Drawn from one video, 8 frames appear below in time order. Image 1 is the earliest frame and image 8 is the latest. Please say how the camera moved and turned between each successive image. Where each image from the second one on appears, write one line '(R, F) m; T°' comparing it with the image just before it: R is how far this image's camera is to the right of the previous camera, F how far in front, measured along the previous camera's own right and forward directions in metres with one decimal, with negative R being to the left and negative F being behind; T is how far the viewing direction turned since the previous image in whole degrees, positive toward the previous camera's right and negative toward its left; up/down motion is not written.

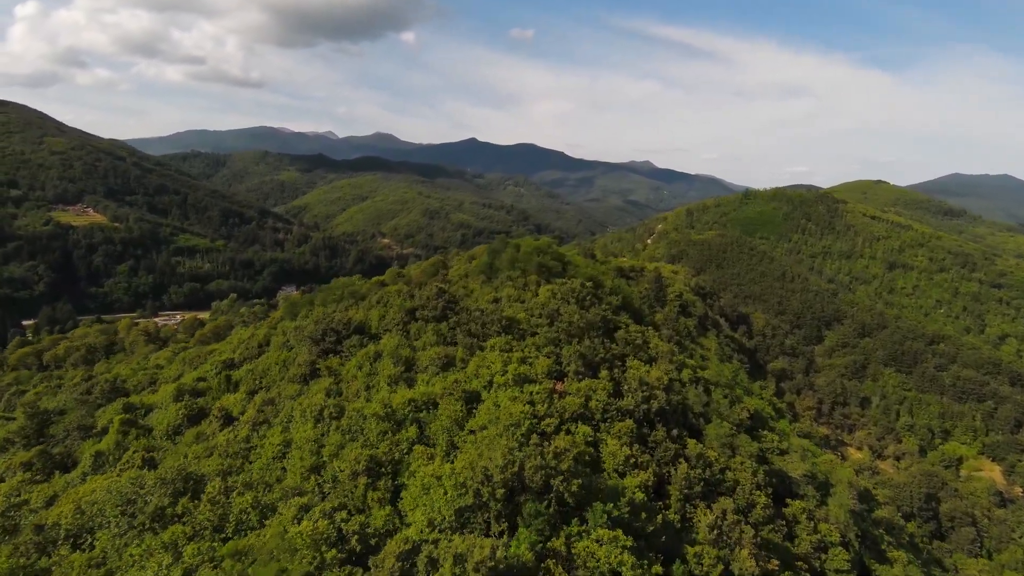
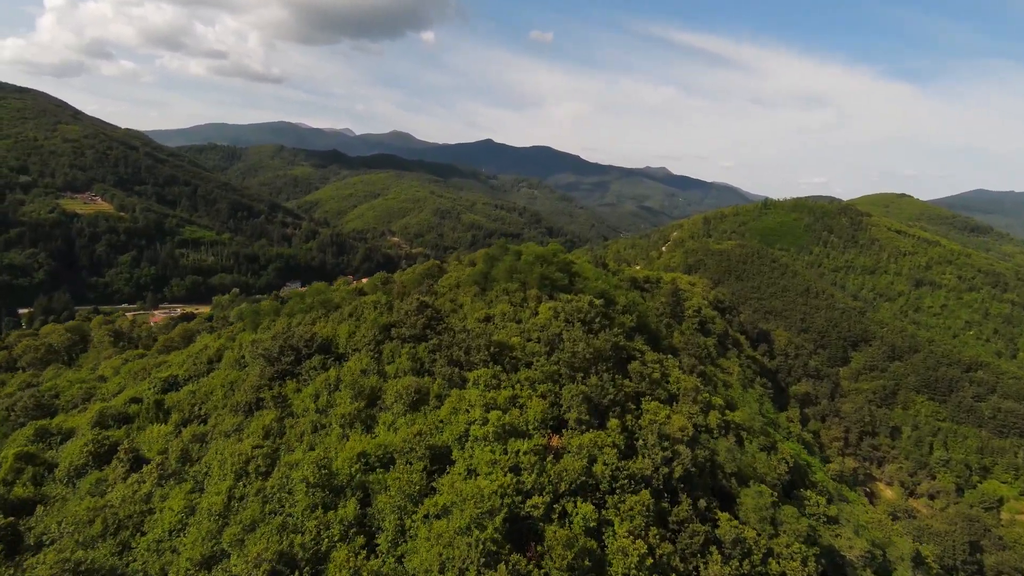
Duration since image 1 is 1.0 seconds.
(+0.7, +4.5) m; -1°
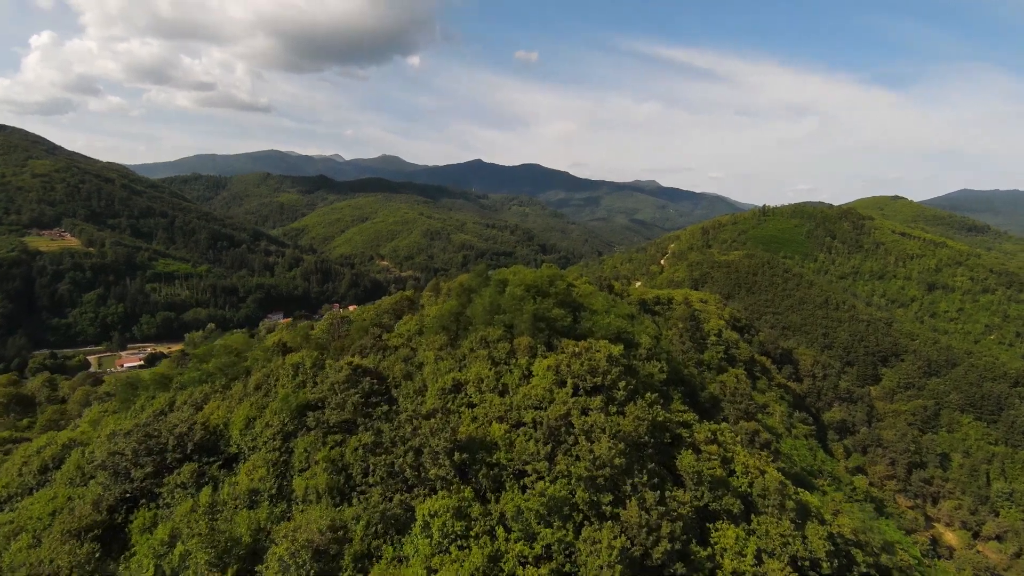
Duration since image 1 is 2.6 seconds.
(+0.6, +7.9) m; +1°
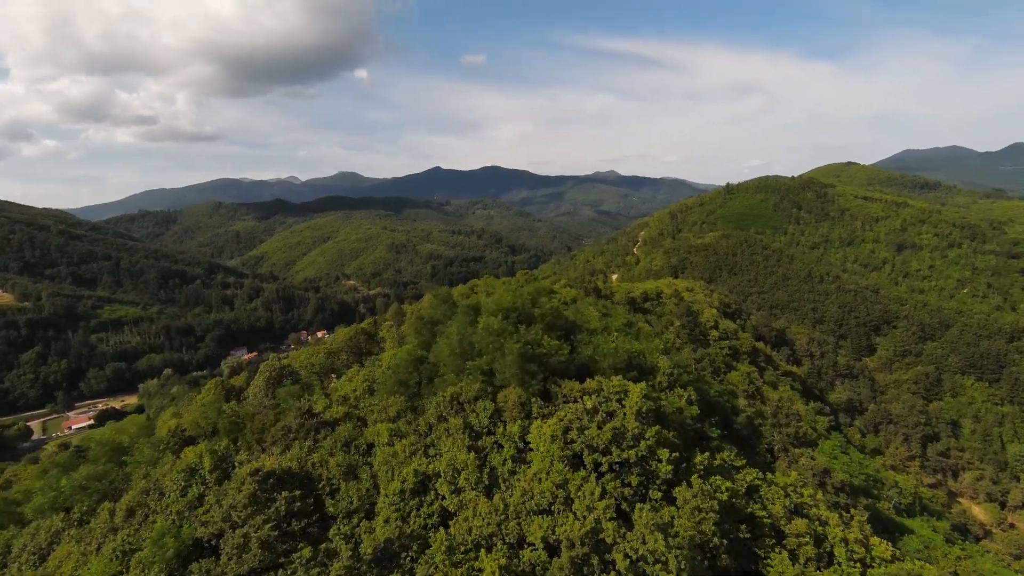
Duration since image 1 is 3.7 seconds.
(+0.1, +5.1) m; +3°
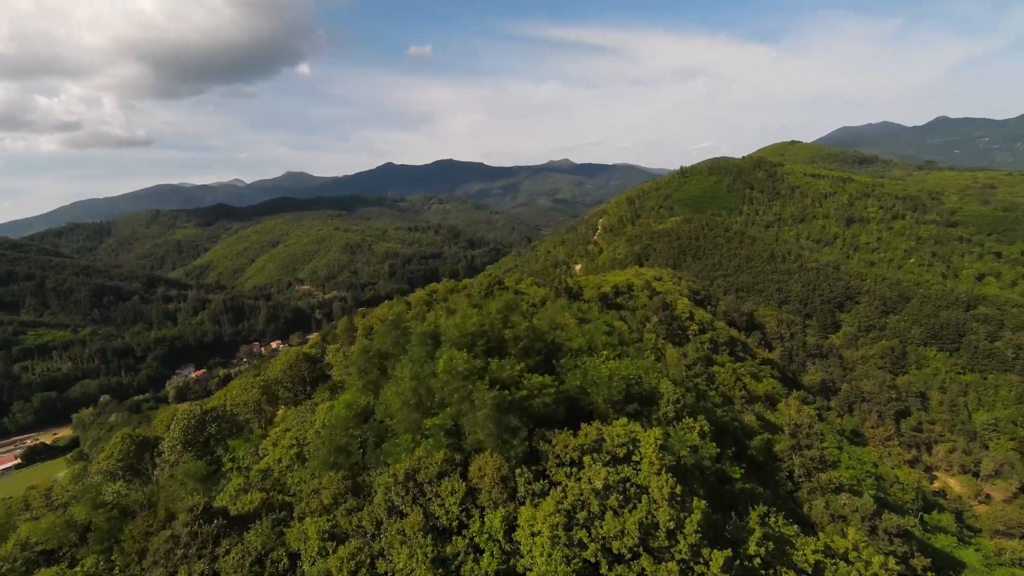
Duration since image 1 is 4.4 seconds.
(-0.1, +3.5) m; +4°
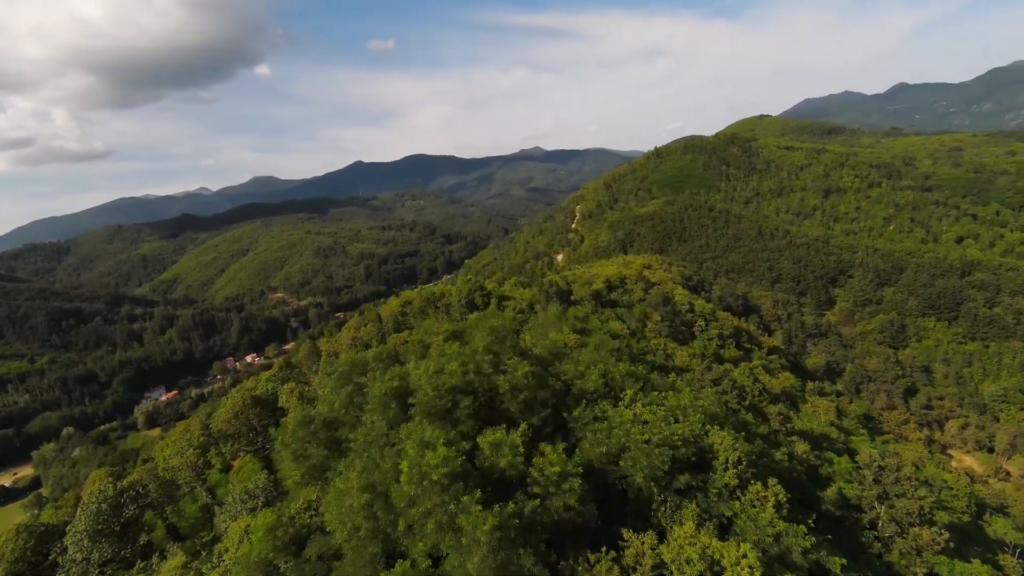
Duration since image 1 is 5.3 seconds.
(-0.2, +4.1) m; +2°
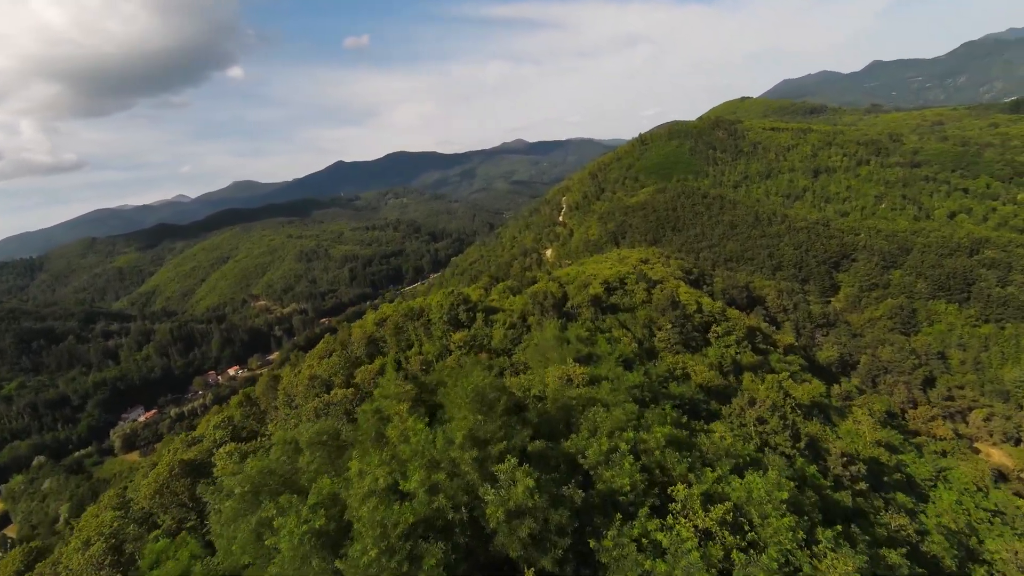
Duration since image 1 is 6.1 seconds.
(0.0, +4.1) m; +1°
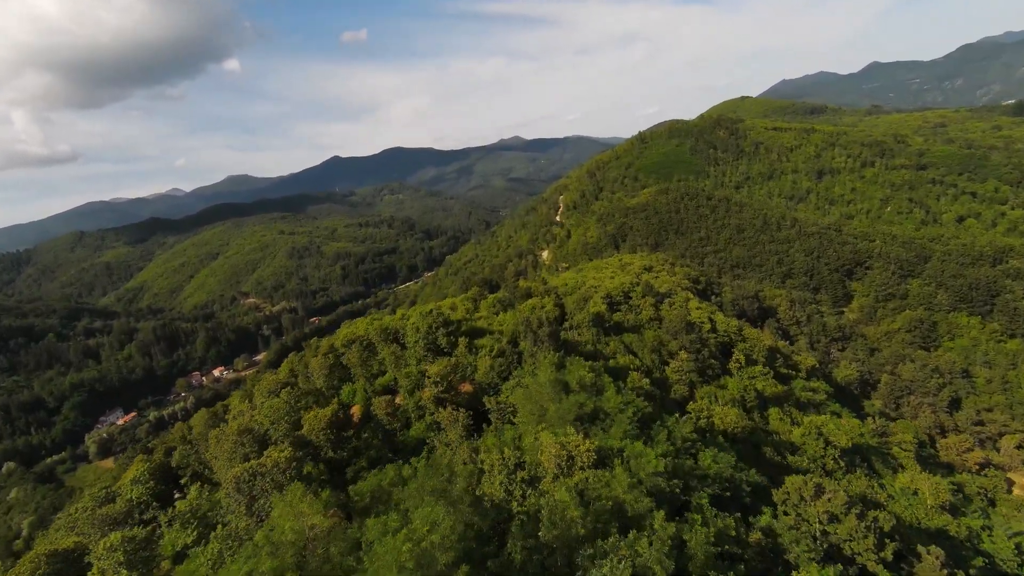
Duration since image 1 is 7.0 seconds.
(+0.3, +4.2) m; 0°
